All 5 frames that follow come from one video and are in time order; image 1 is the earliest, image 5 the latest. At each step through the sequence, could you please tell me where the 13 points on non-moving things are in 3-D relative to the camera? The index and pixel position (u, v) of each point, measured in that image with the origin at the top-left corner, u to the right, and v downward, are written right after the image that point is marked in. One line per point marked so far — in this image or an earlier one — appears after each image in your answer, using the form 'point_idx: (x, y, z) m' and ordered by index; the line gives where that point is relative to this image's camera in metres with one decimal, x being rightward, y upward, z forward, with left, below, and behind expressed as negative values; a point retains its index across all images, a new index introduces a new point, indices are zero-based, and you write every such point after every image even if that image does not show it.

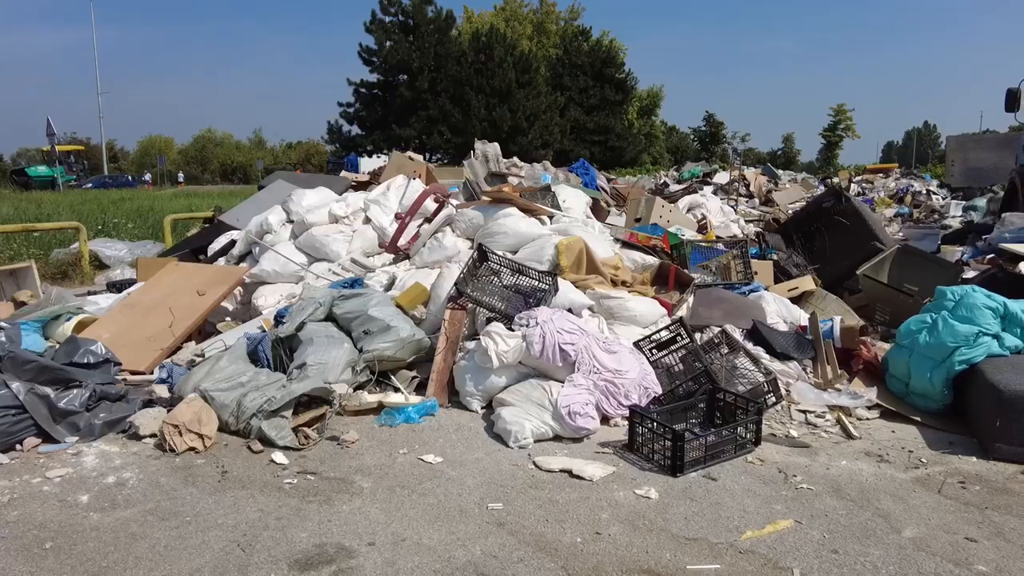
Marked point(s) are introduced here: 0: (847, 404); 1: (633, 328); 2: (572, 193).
0: (+2.4, -0.8, +4.3) m
1: (+1.0, -0.3, +4.9) m
2: (+0.8, +1.2, +7.5) m
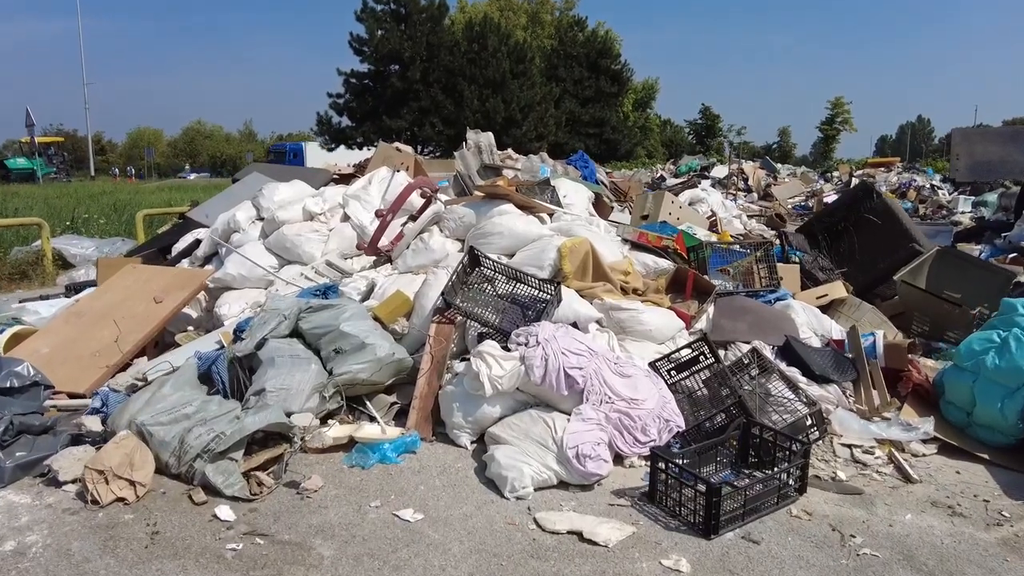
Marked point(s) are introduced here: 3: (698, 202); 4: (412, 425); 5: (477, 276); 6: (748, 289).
0: (+2.4, -0.9, +3.7) m
1: (+0.9, -0.4, +4.2) m
2: (+0.7, +1.1, +6.9) m
3: (+3.7, +1.7, +12.2) m
4: (-0.6, -0.9, +3.8) m
5: (-0.3, +0.1, +4.3) m
6: (+2.0, 0.0, +5.1) m
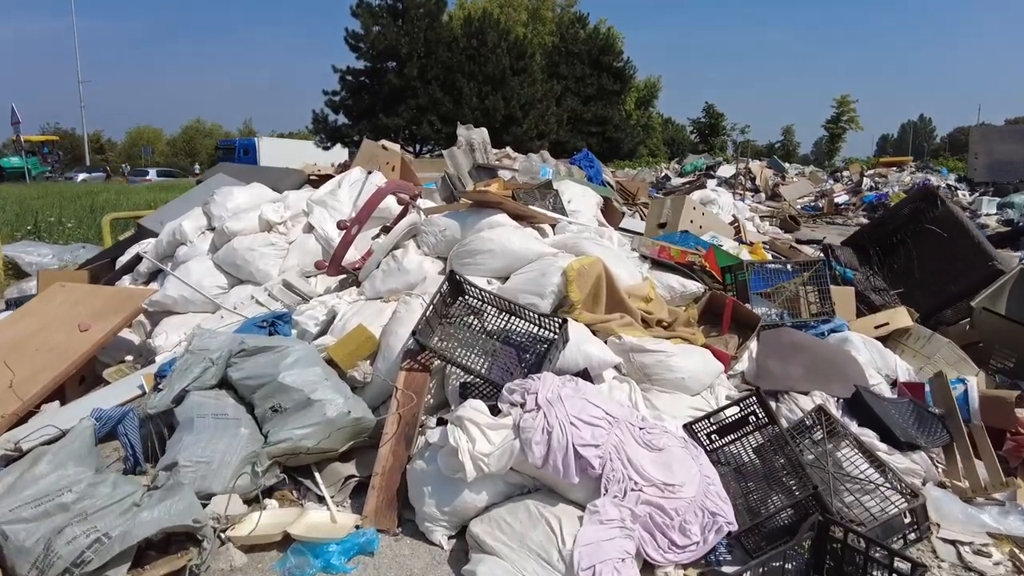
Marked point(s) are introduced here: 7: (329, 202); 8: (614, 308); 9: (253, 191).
0: (+2.3, -1.1, +2.8) m
1: (+0.9, -0.6, +3.3) m
2: (+0.7, +1.0, +5.9) m
3: (+3.7, +1.6, +11.2) m
4: (-0.7, -1.1, +2.8) m
5: (-0.3, -0.1, +3.4) m
6: (+1.9, -0.2, +4.1) m
7: (-1.5, +0.7, +5.1) m
8: (+0.6, -0.1, +3.7) m
9: (-2.3, +0.9, +5.4) m
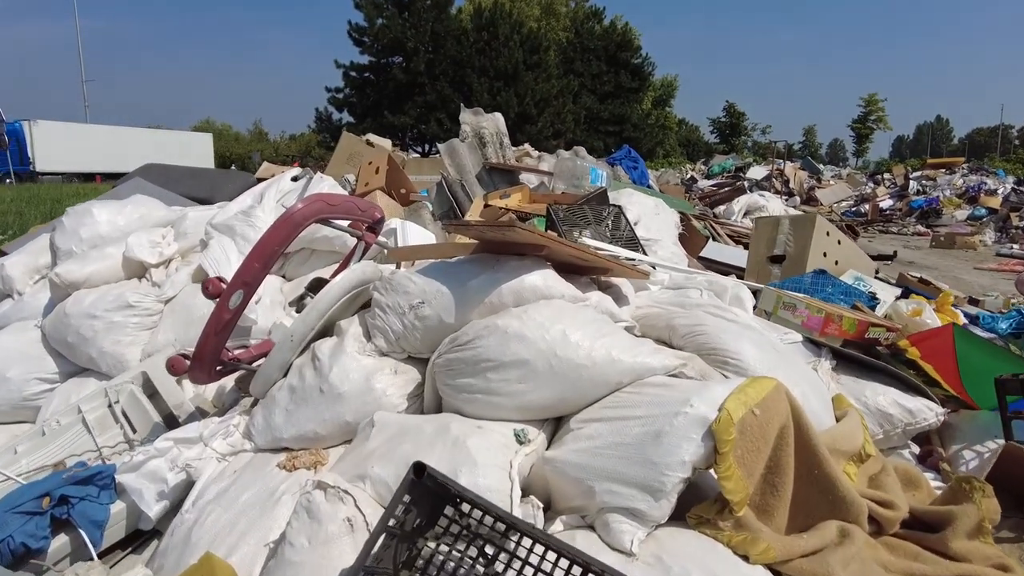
0: (+2.5, -1.6, +0.6) m
1: (+1.1, -1.0, +1.2) m
2: (+0.9, +0.5, +3.8) m
3: (+4.0, +1.1, +9.1) m
4: (-0.5, -1.5, +0.7) m
5: (-0.1, -0.5, +1.3) m
6: (+2.1, -0.6, +2.0) m
7: (-1.3, +0.3, +3.0) m
8: (+0.8, -0.6, +1.6) m
9: (-2.1, +0.4, +3.4) m
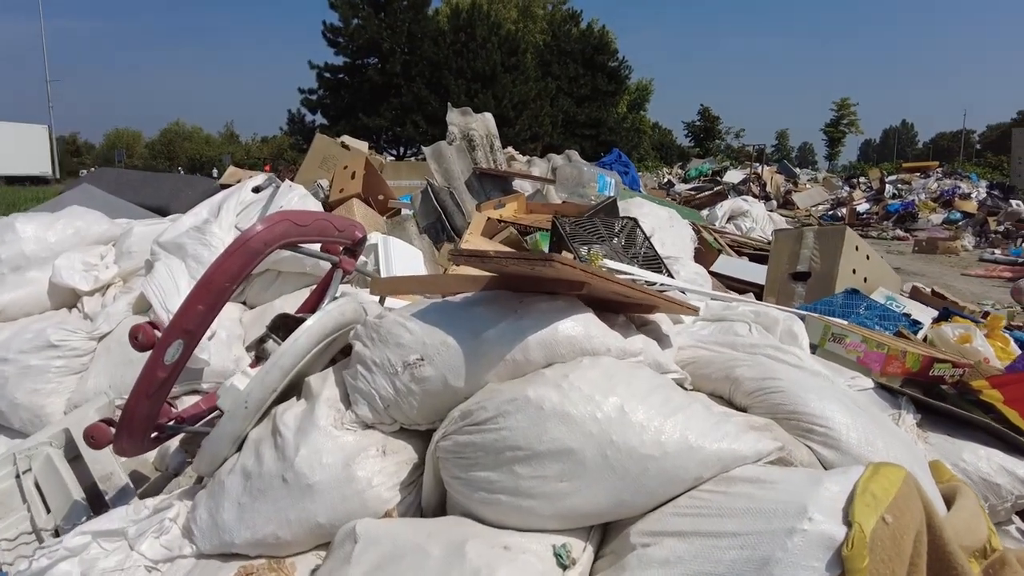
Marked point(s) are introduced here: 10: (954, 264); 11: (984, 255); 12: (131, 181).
0: (+2.6, -1.7, +0.3) m
1: (+1.2, -1.1, +0.8) m
2: (+0.9, +0.4, +3.4) m
3: (+3.8, +1.0, +8.8) m
4: (-0.4, -1.6, +0.3) m
5: (-0.1, -0.7, +0.8) m
6: (+2.2, -0.8, +1.6) m
7: (-1.3, +0.2, +2.5) m
8: (+0.9, -0.7, +1.2) m
9: (-2.1, +0.3, +2.8) m
10: (+8.2, +0.4, +11.2) m
11: (+9.3, +0.6, +11.9) m
12: (-3.0, +0.9, +4.8) m
